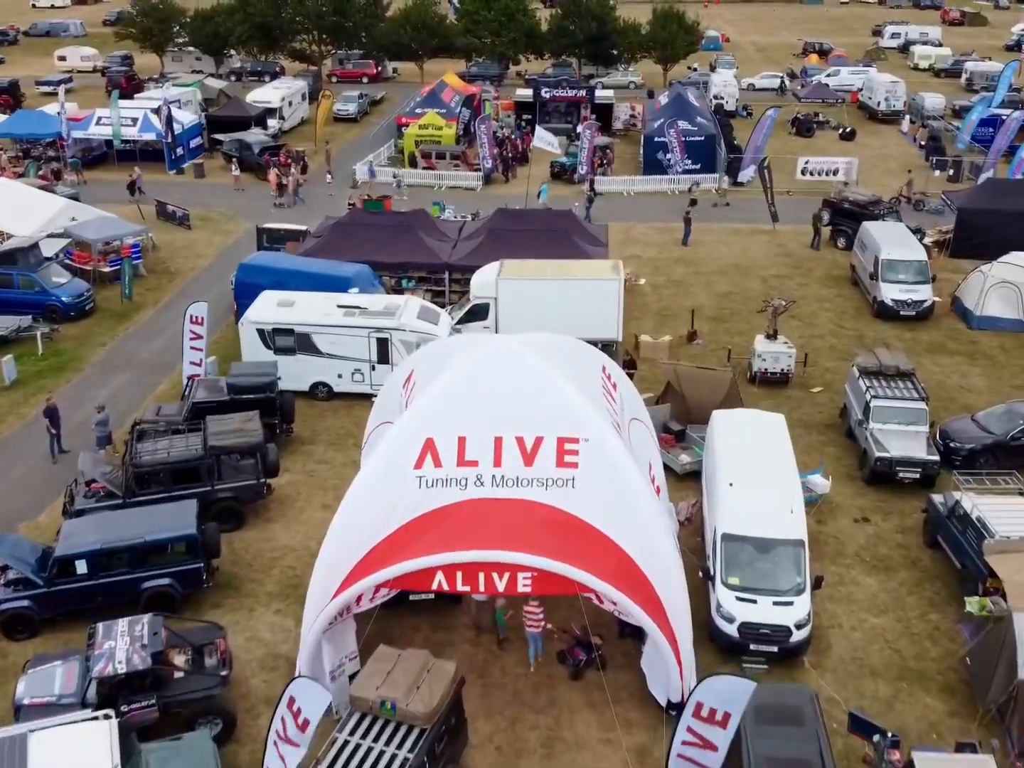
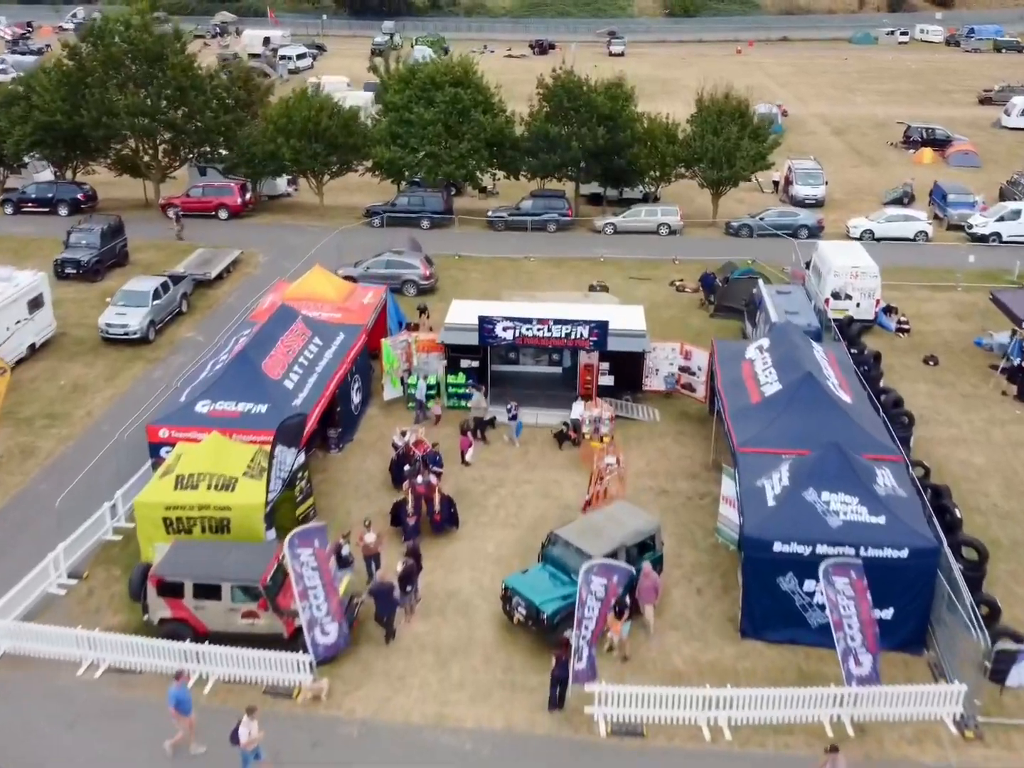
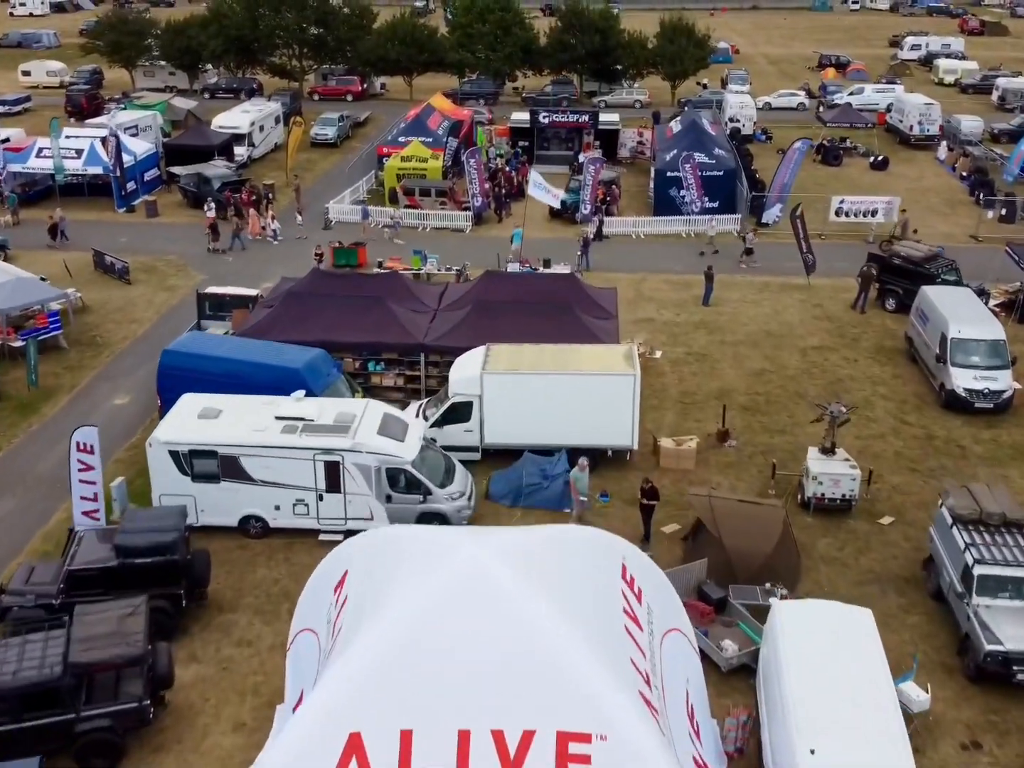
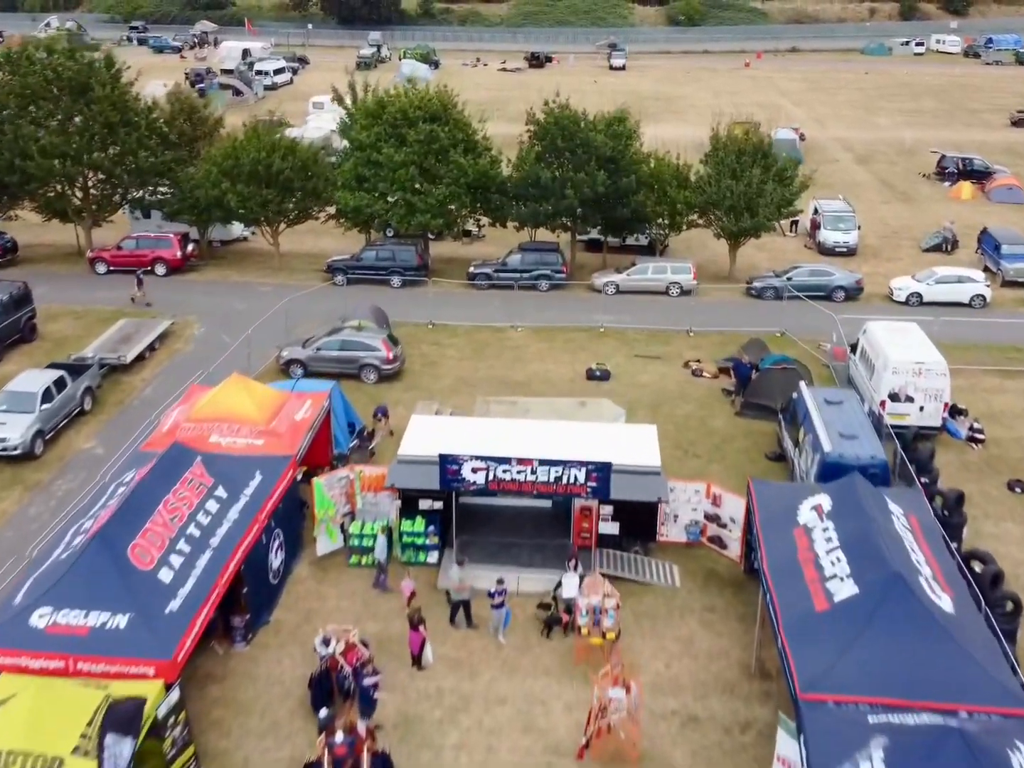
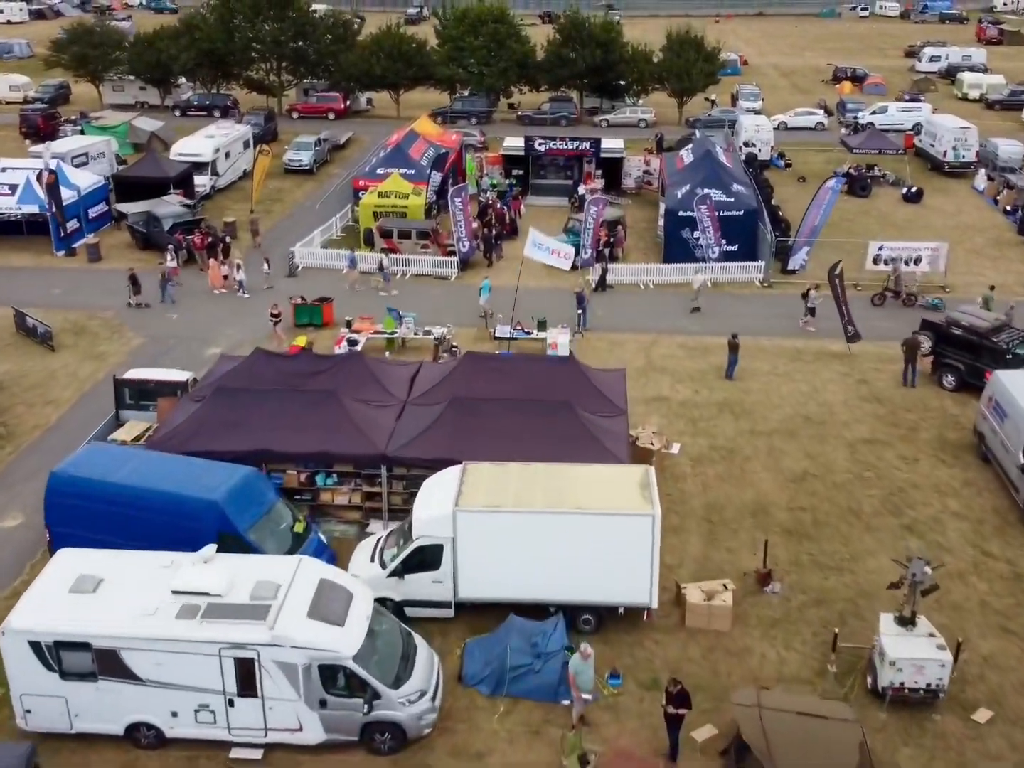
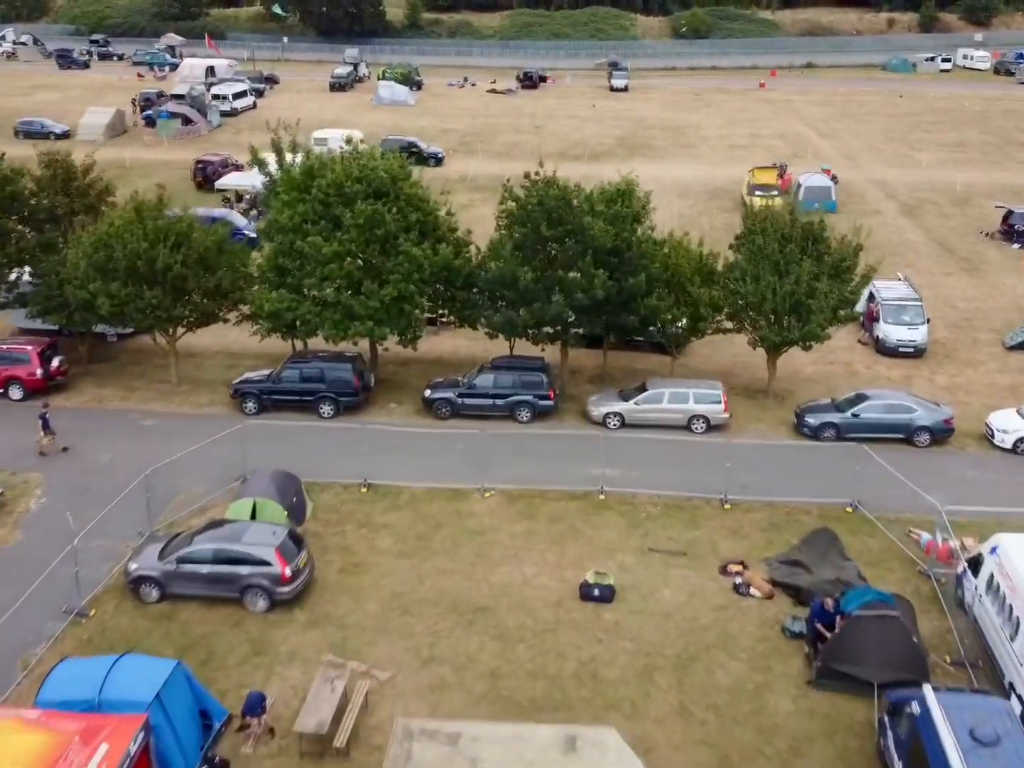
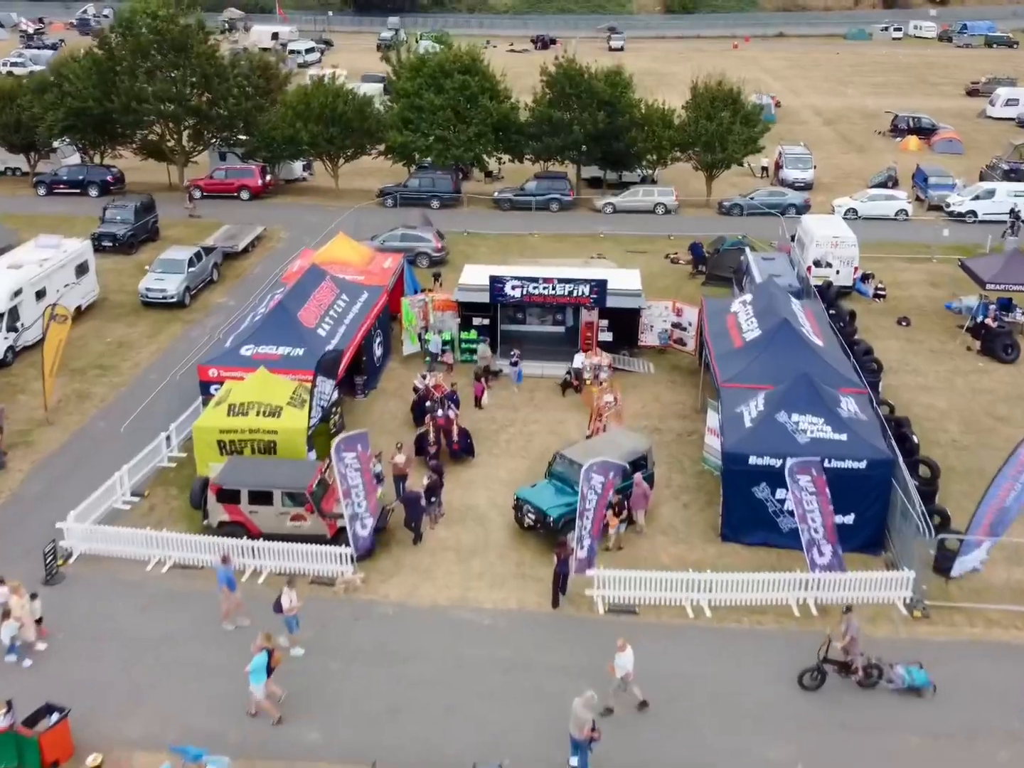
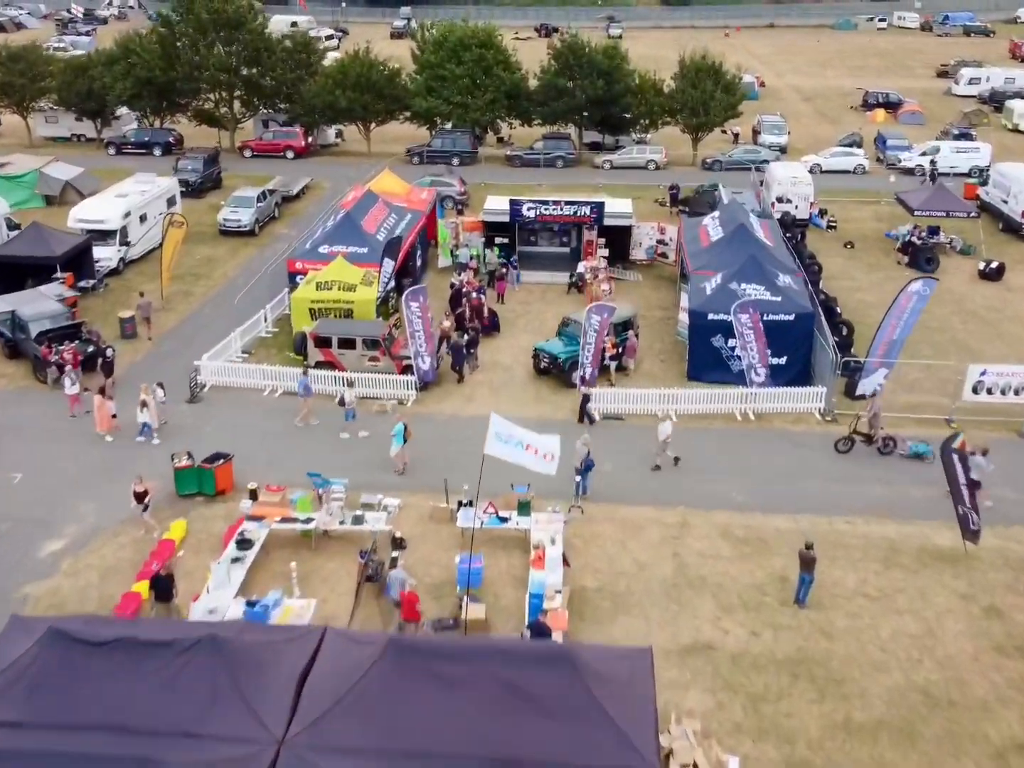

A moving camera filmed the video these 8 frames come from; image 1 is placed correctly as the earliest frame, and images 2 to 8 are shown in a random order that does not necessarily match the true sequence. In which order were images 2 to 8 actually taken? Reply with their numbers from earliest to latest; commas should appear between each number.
3, 5, 8, 7, 2, 4, 6
